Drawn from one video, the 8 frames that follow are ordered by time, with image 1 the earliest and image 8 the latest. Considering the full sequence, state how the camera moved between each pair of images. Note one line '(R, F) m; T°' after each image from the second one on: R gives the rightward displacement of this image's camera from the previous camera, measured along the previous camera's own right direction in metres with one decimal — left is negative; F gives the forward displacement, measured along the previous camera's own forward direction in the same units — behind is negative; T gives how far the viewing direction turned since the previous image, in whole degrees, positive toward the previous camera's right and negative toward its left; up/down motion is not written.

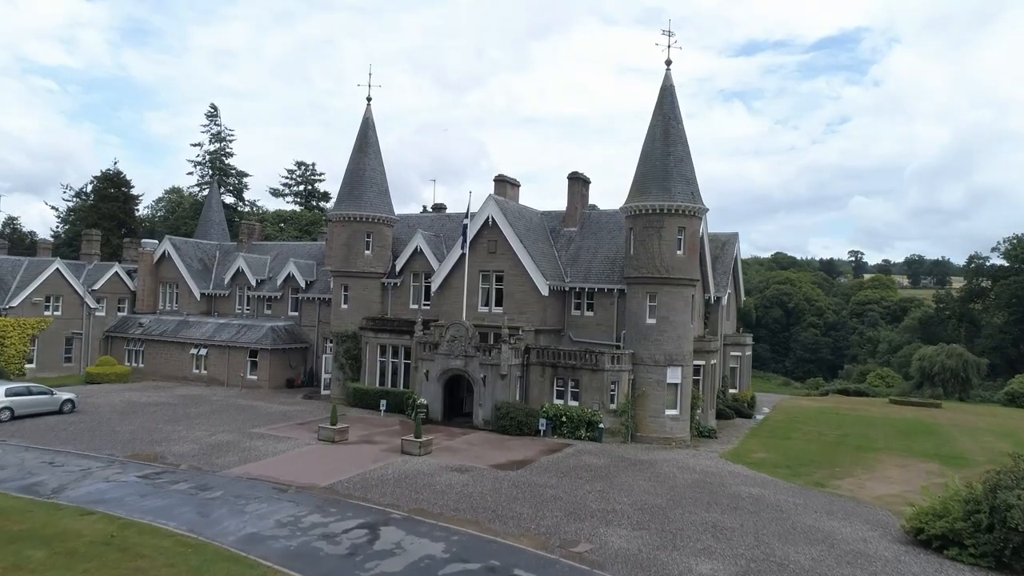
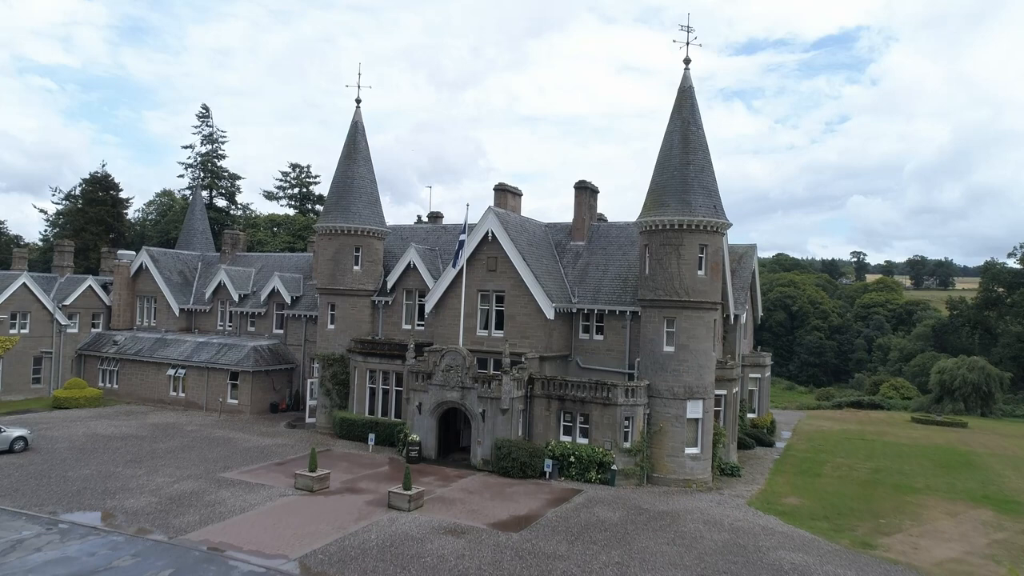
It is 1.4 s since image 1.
(-0.1, +3.0) m; 0°
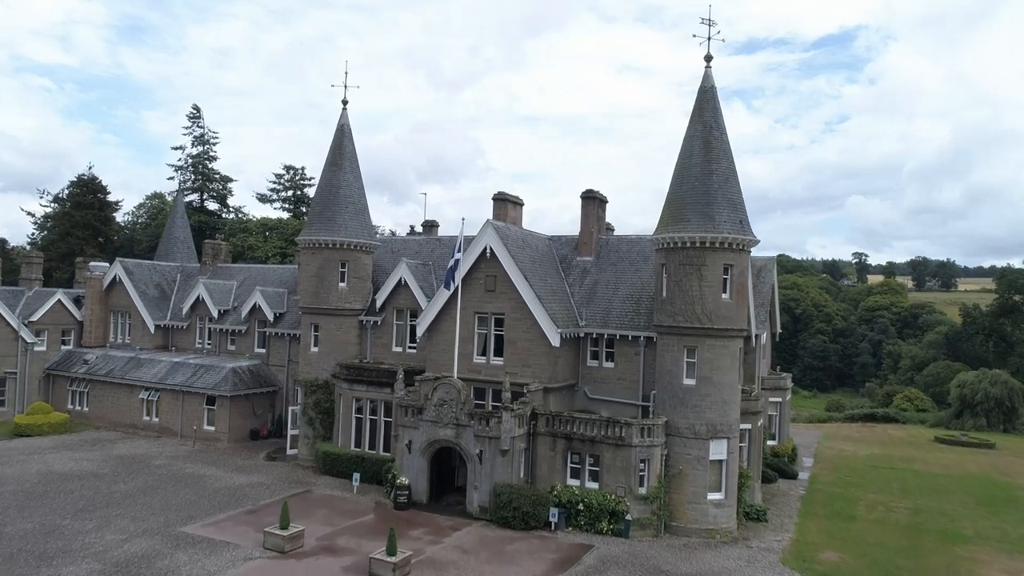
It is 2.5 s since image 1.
(-0.1, +2.9) m; 0°
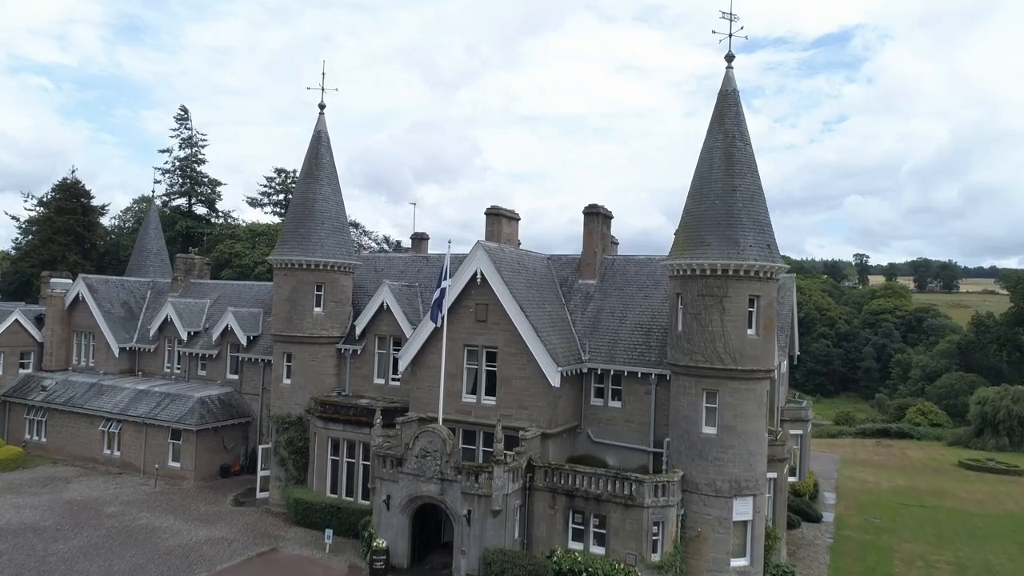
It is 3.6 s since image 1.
(+0.2, +3.1) m; 0°
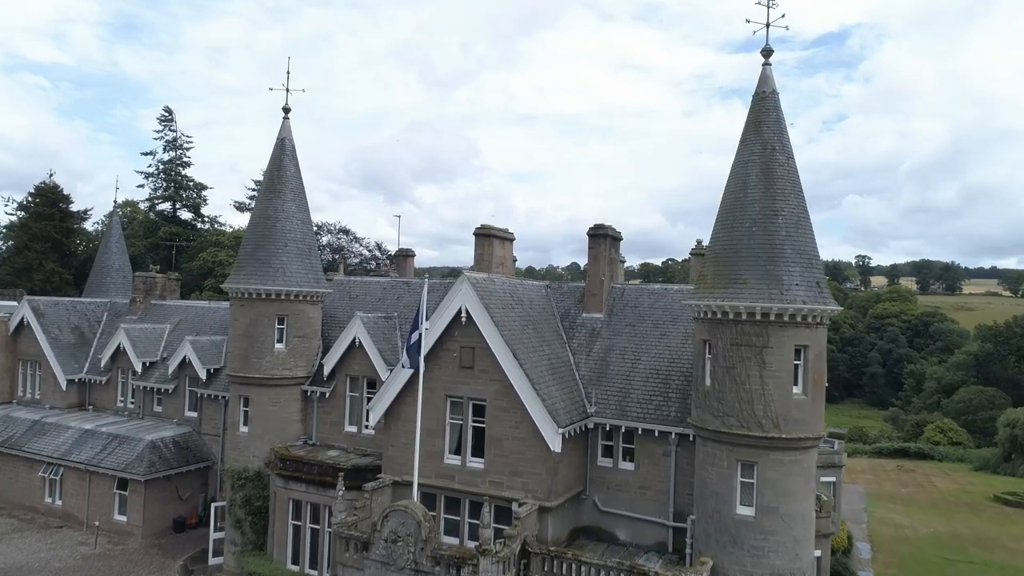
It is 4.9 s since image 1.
(+0.2, +3.8) m; 0°
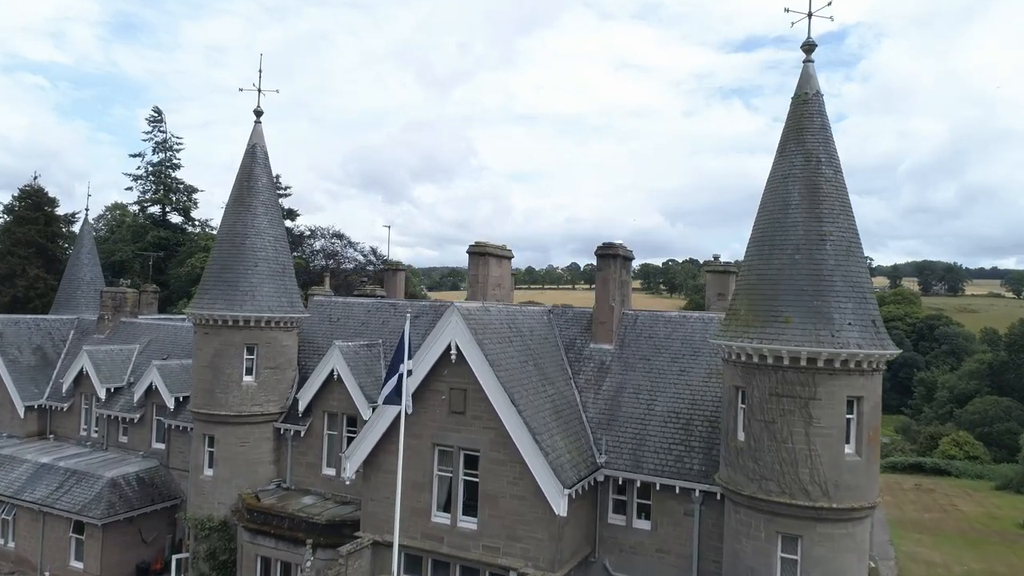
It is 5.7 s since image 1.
(0.0, +2.7) m; 0°
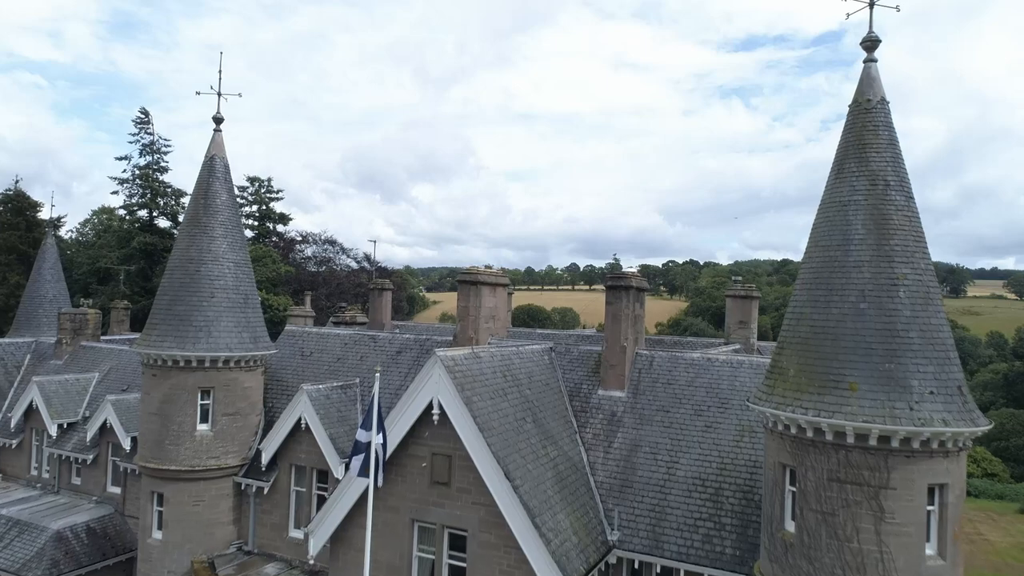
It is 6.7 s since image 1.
(+0.1, +2.9) m; 0°
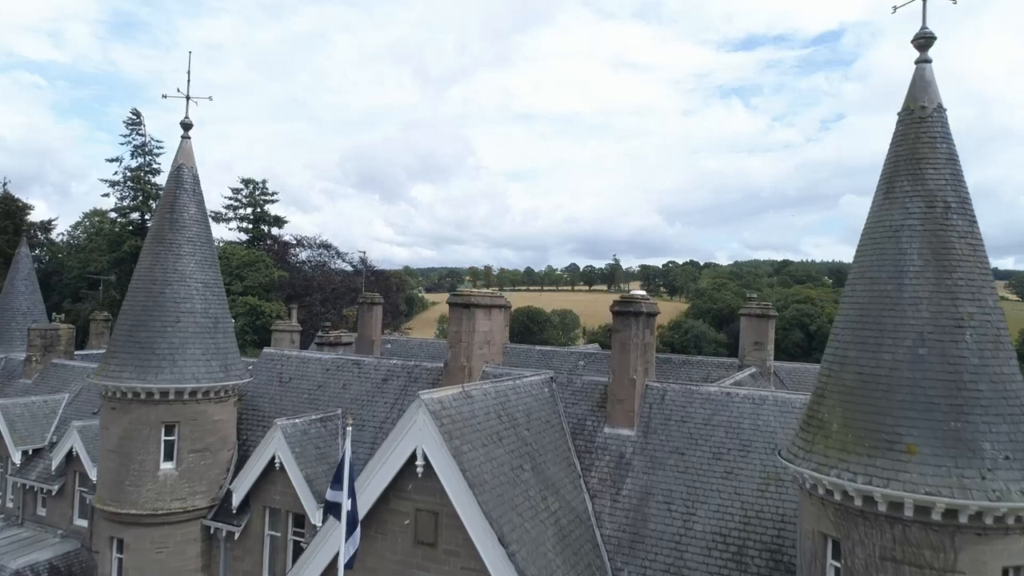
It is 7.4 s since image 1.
(+0.1, +1.8) m; 0°
